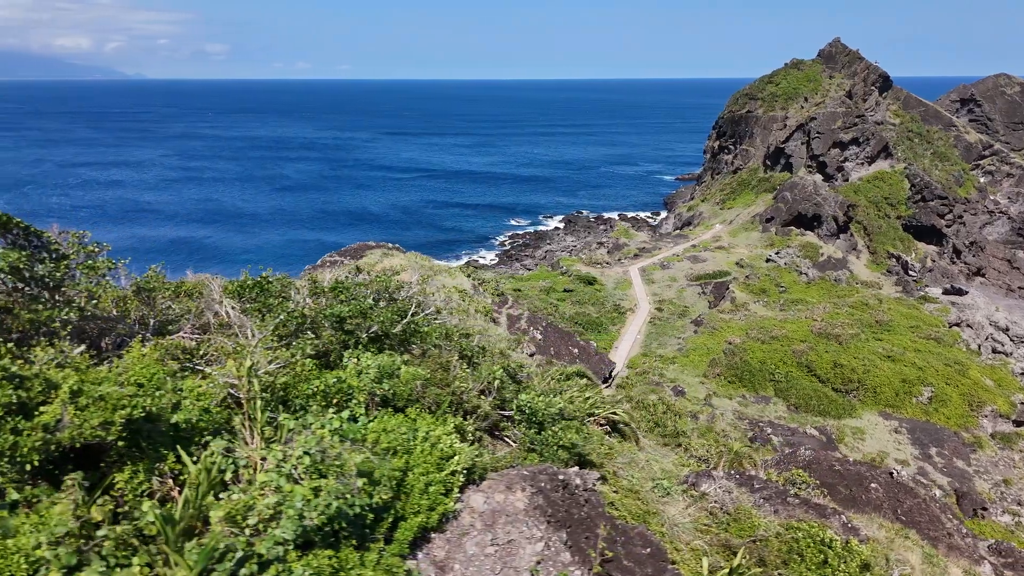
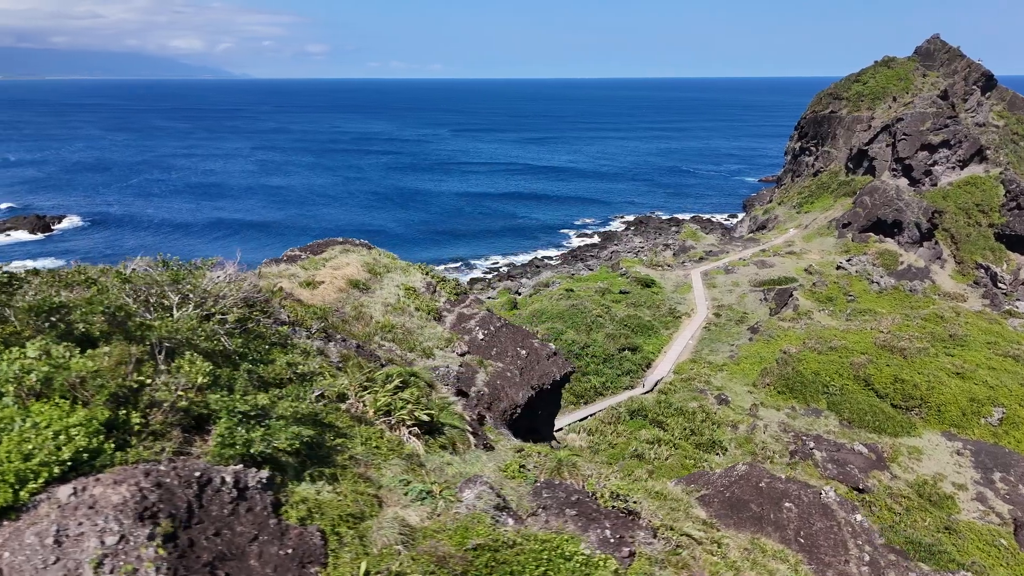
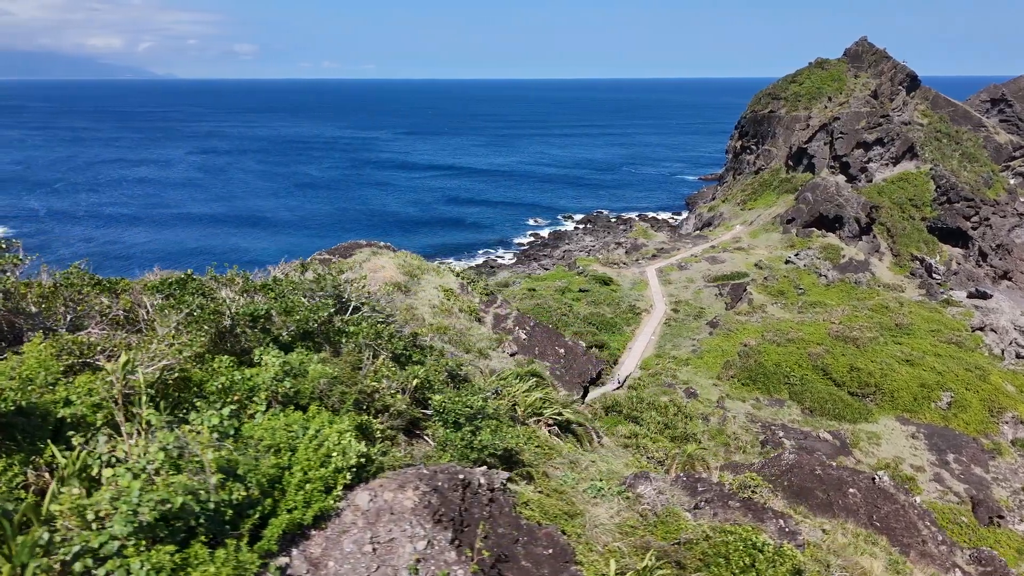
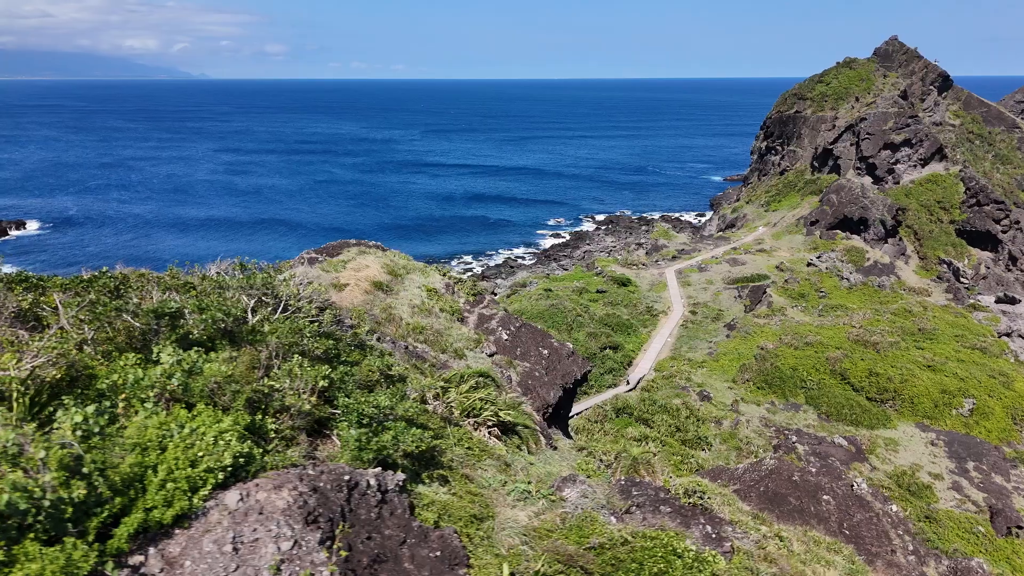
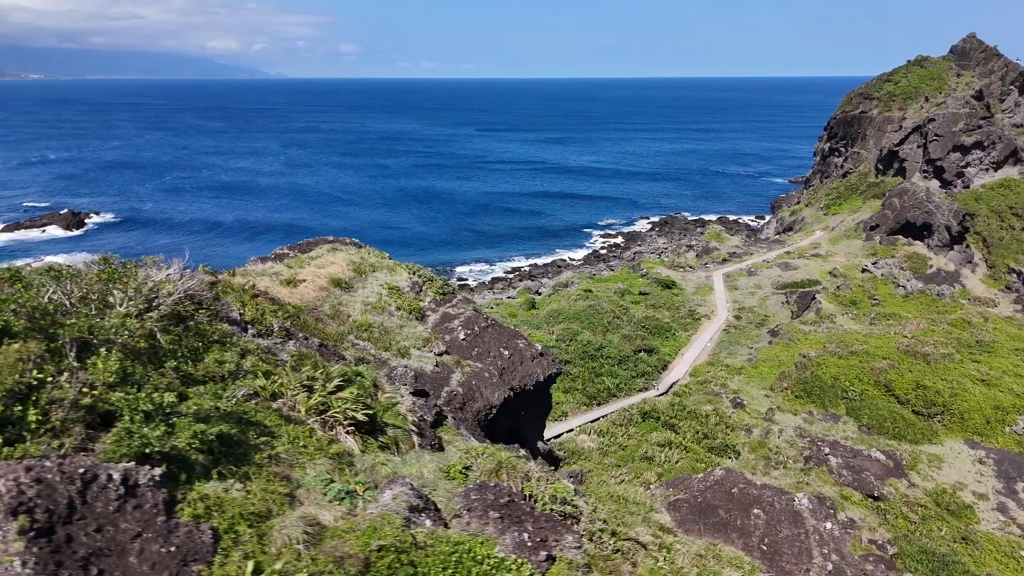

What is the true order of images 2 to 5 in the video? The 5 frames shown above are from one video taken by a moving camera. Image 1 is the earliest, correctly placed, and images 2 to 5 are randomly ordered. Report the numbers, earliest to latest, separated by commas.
3, 4, 2, 5
